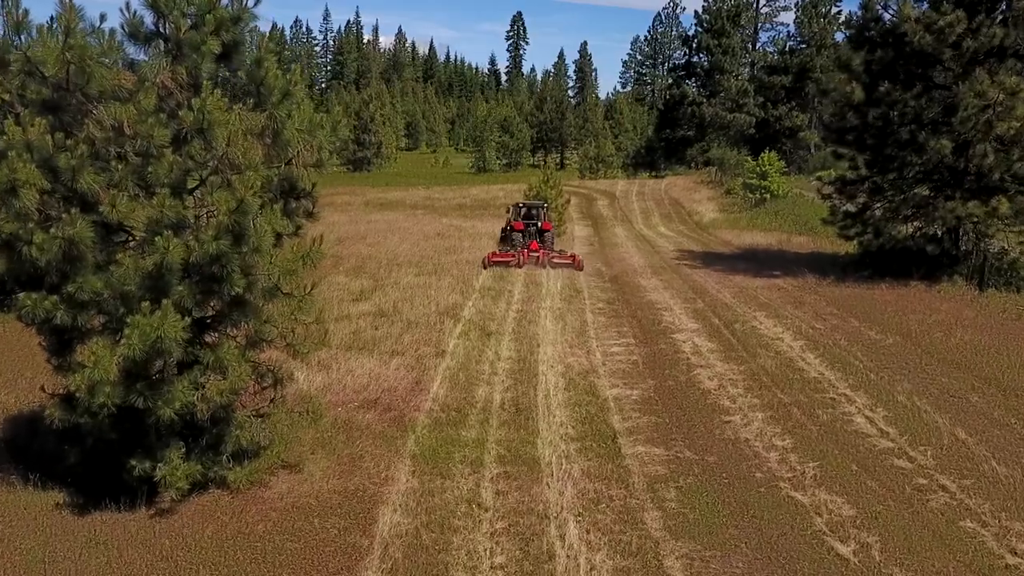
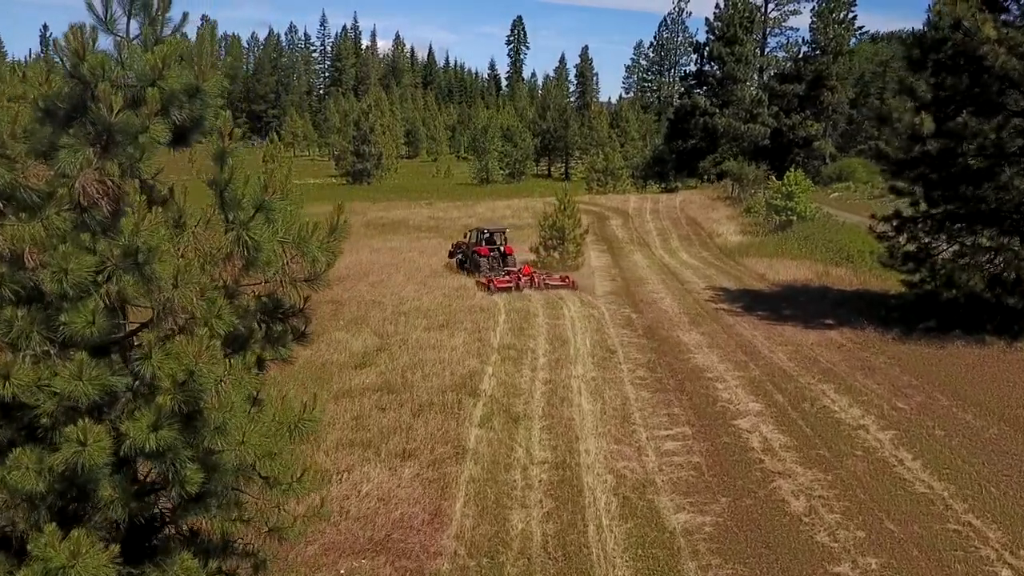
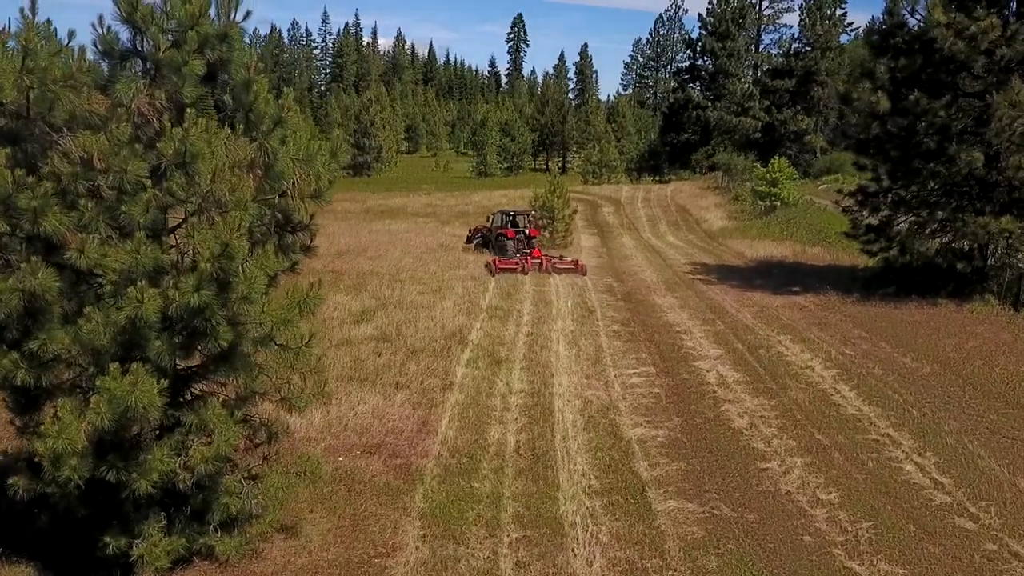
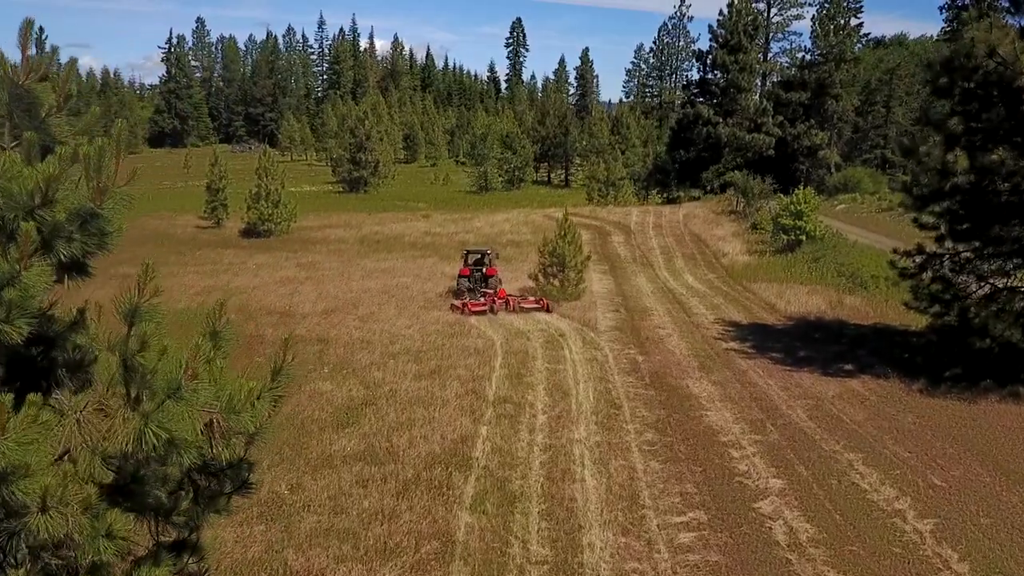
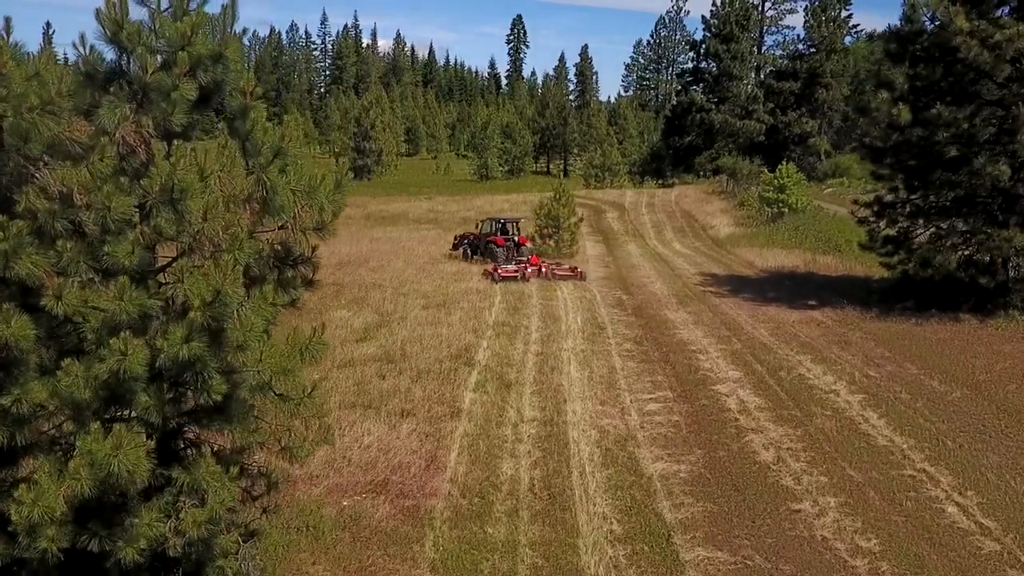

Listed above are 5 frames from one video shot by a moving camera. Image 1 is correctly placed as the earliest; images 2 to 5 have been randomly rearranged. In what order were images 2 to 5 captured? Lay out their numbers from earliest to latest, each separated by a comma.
3, 5, 2, 4
